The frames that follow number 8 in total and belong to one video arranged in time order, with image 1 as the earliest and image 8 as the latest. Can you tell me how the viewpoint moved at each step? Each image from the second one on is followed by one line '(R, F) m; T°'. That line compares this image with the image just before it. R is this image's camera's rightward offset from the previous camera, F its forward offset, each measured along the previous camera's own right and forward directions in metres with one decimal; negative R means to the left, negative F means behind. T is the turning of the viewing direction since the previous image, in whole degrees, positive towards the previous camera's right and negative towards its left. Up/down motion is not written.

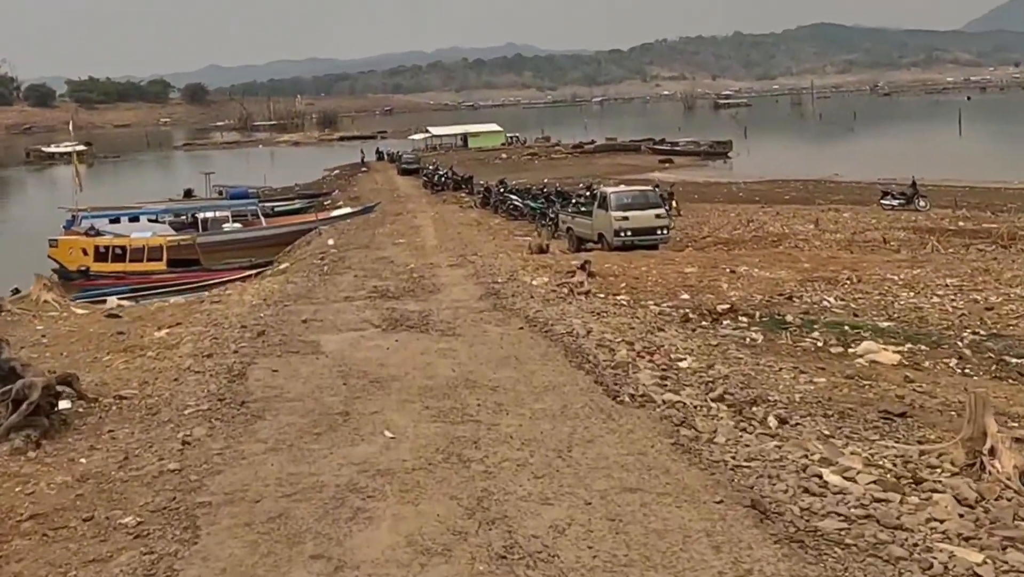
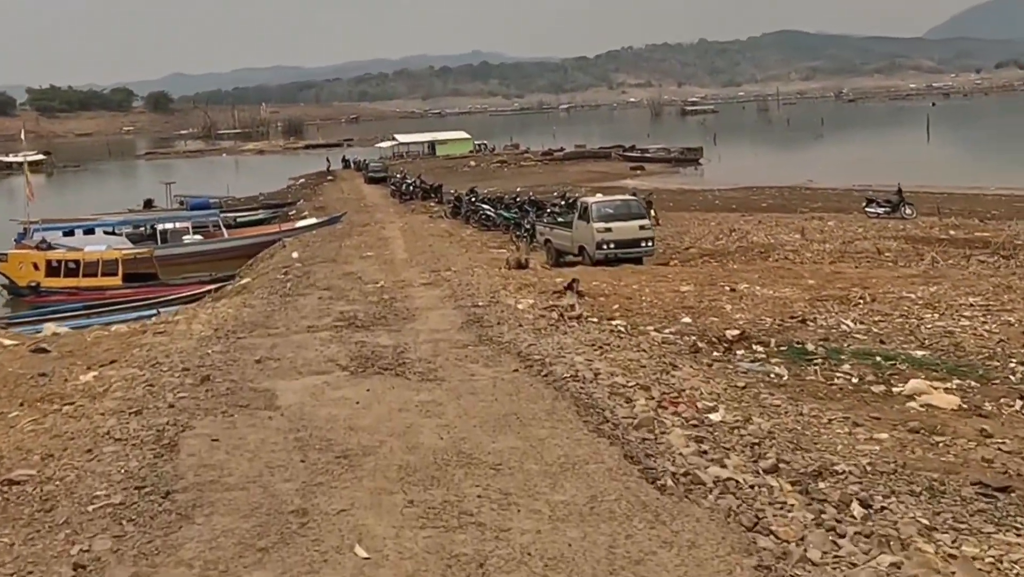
(-0.2, +1.5) m; +2°
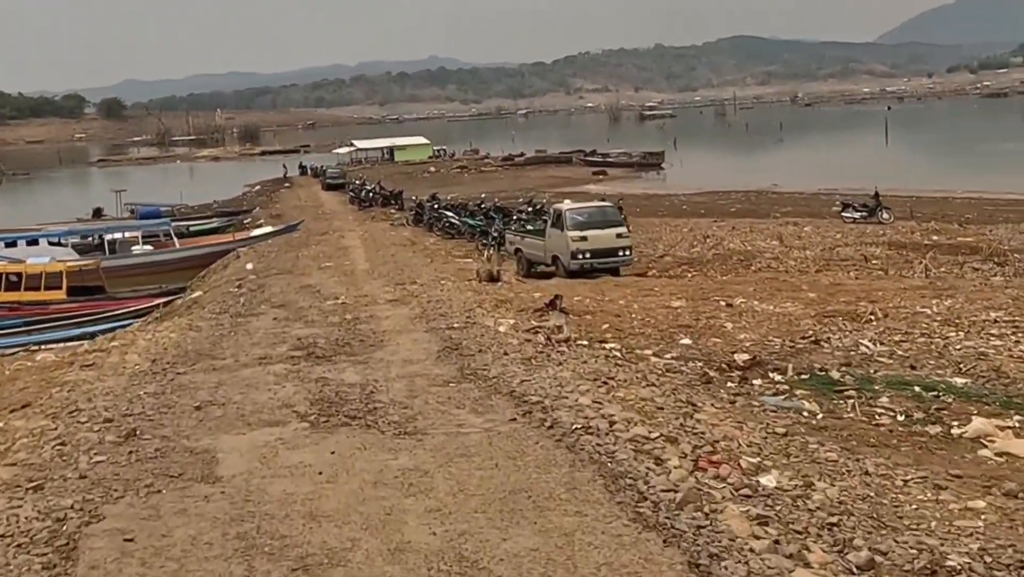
(-0.2, +1.4) m; +2°
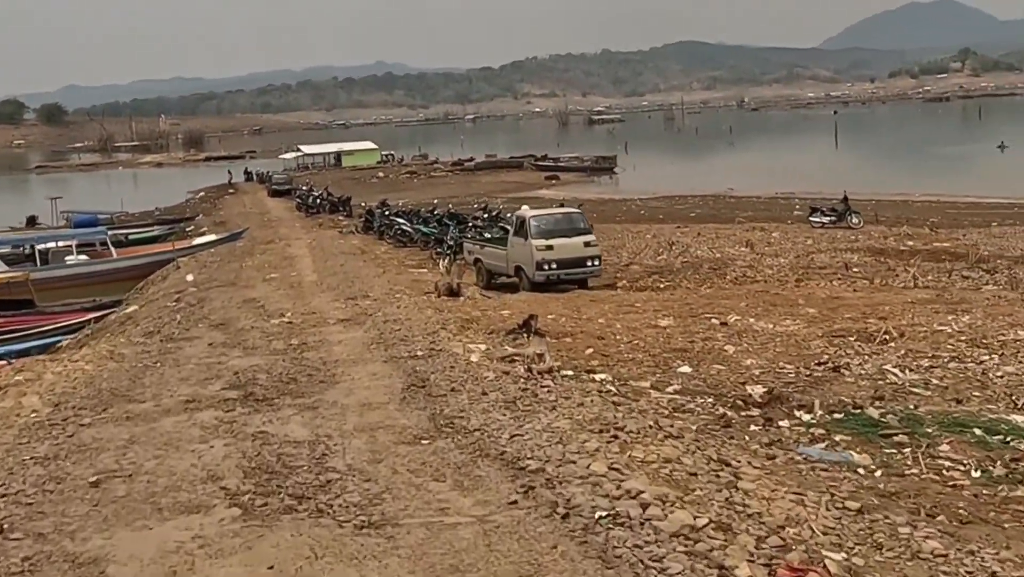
(-0.2, +1.6) m; +2°
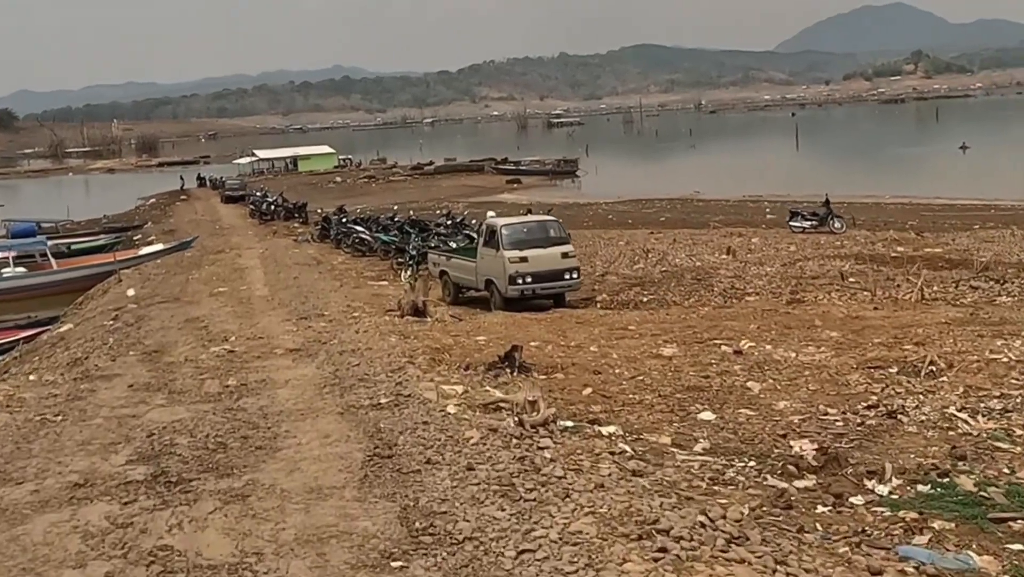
(-0.2, +1.9) m; +2°
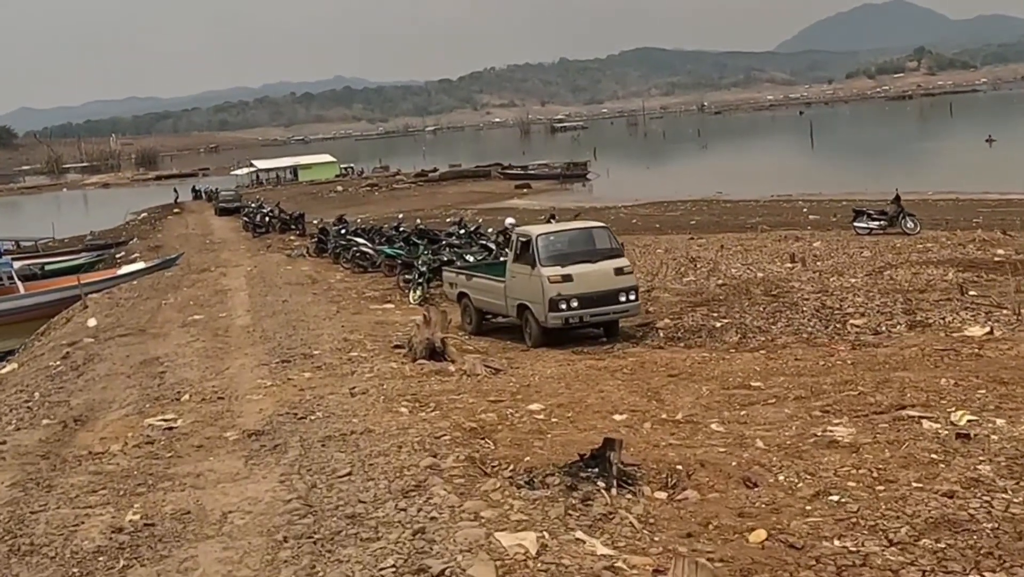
(-0.4, +4.2) m; 0°
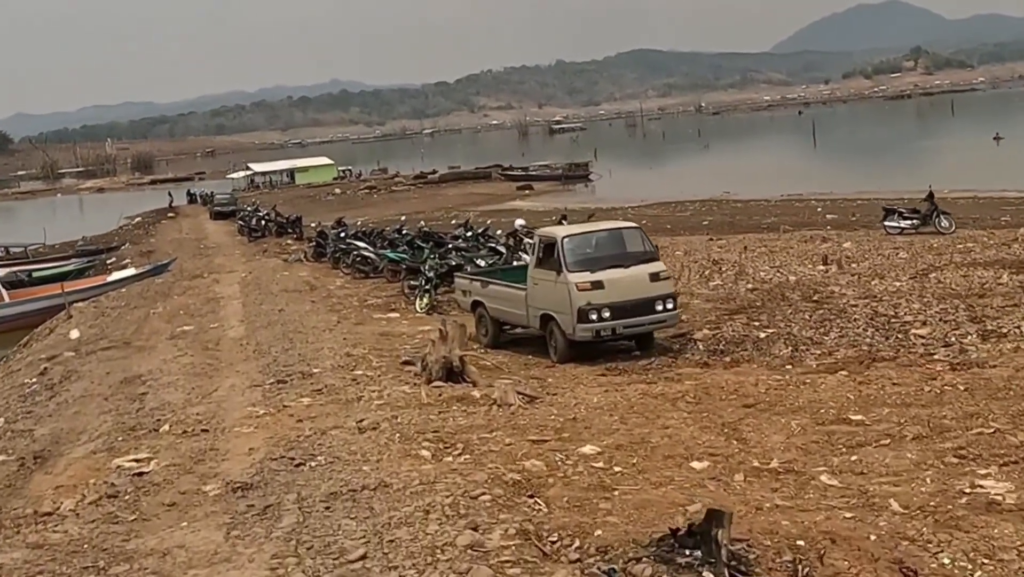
(-0.3, +1.6) m; 0°
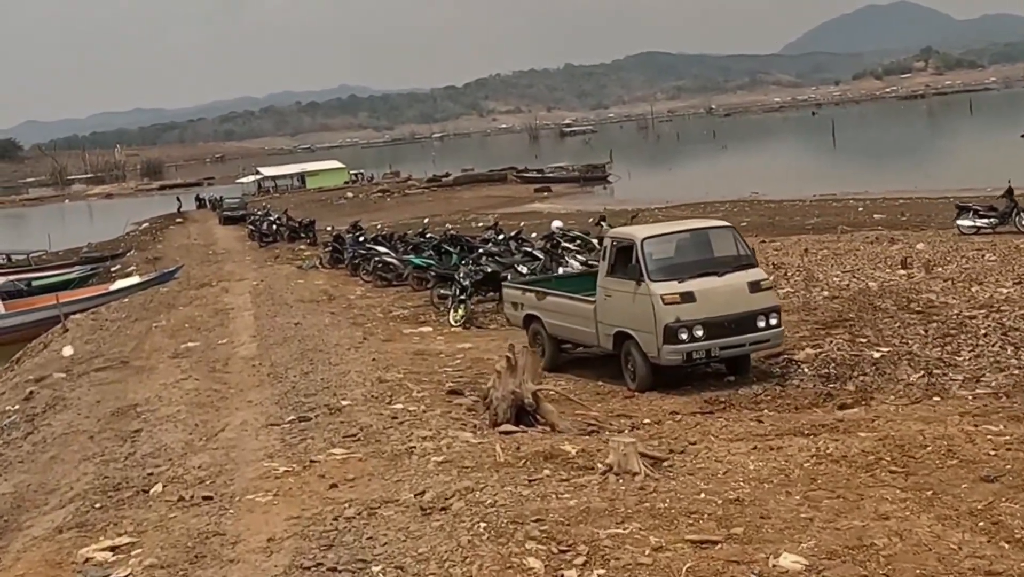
(-0.5, +2.3) m; 0°
